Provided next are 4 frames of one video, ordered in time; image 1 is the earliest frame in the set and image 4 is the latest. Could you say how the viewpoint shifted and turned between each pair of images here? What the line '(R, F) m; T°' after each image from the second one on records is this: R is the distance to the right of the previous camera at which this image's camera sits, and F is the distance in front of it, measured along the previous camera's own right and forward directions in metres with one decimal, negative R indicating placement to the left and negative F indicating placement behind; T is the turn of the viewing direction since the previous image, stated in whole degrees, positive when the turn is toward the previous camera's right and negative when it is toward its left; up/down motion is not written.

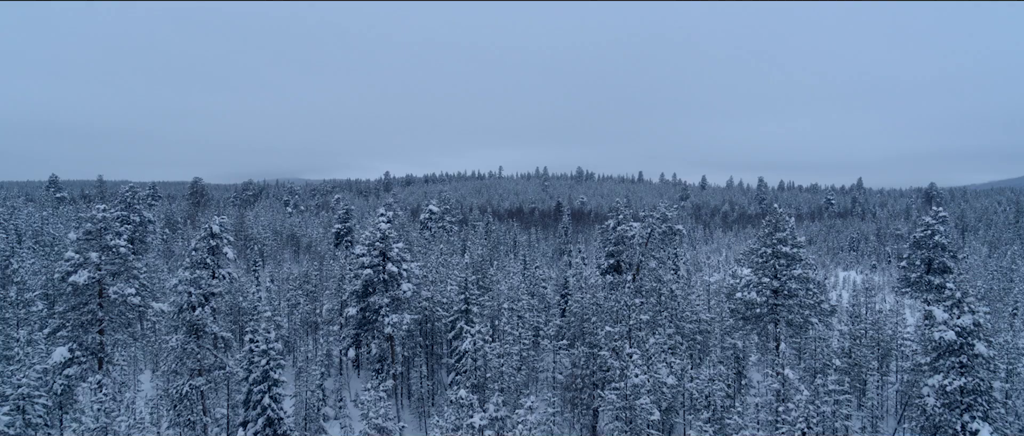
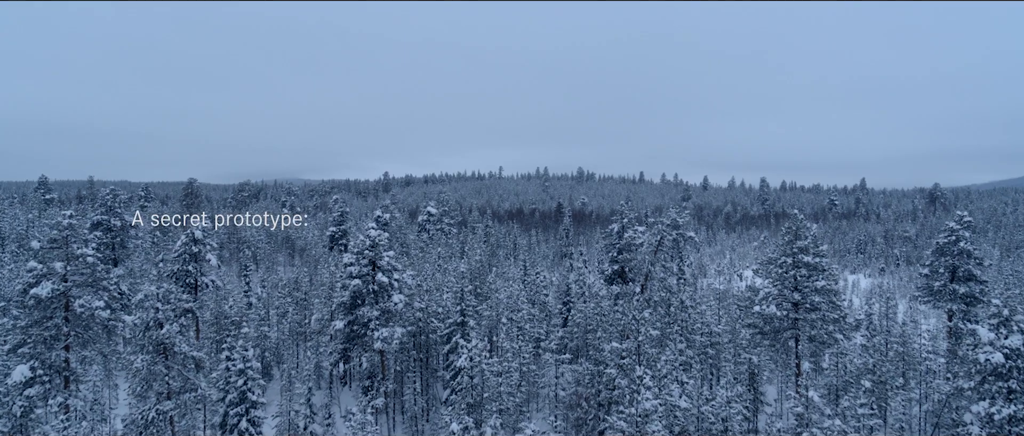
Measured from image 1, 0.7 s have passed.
(+0.1, +2.3) m; 0°
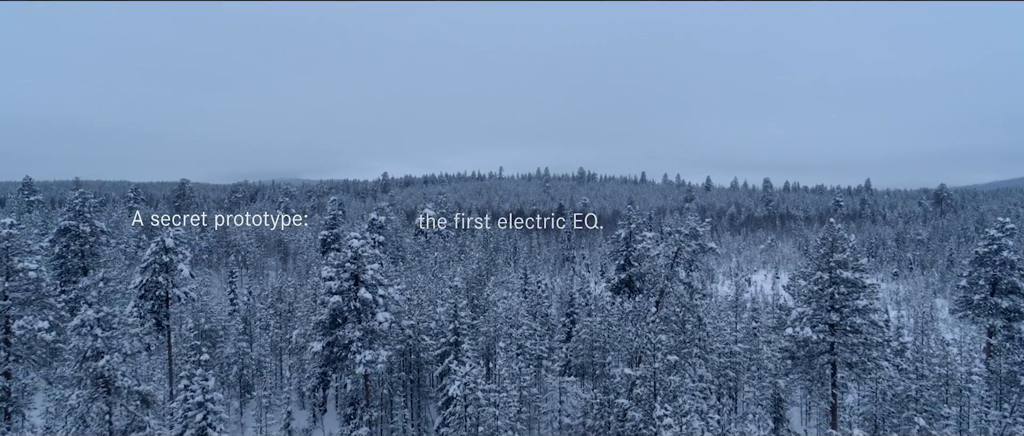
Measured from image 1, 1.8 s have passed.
(+0.1, +3.3) m; 0°
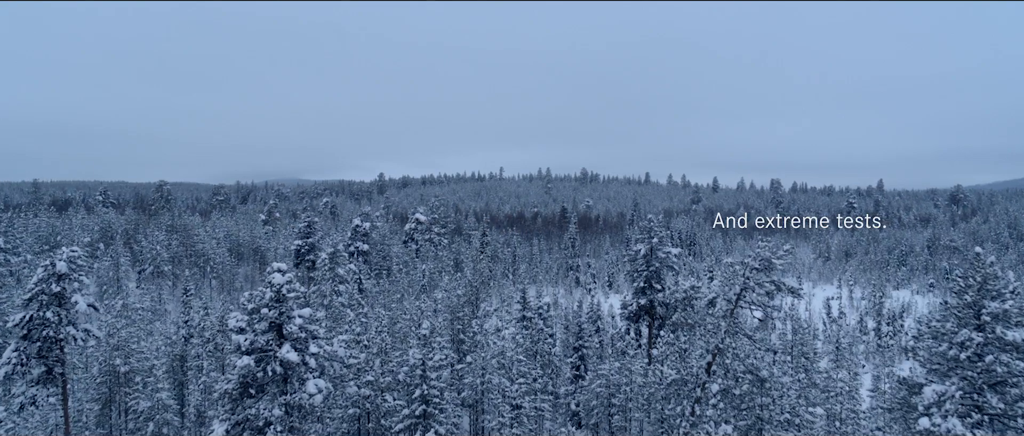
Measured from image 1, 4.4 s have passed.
(+0.5, +8.4) m; 0°
